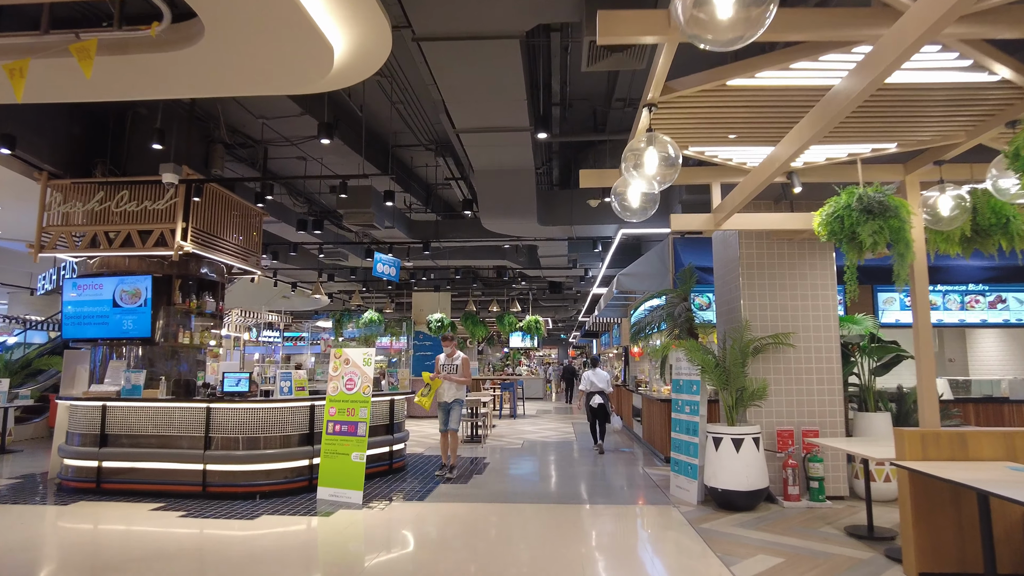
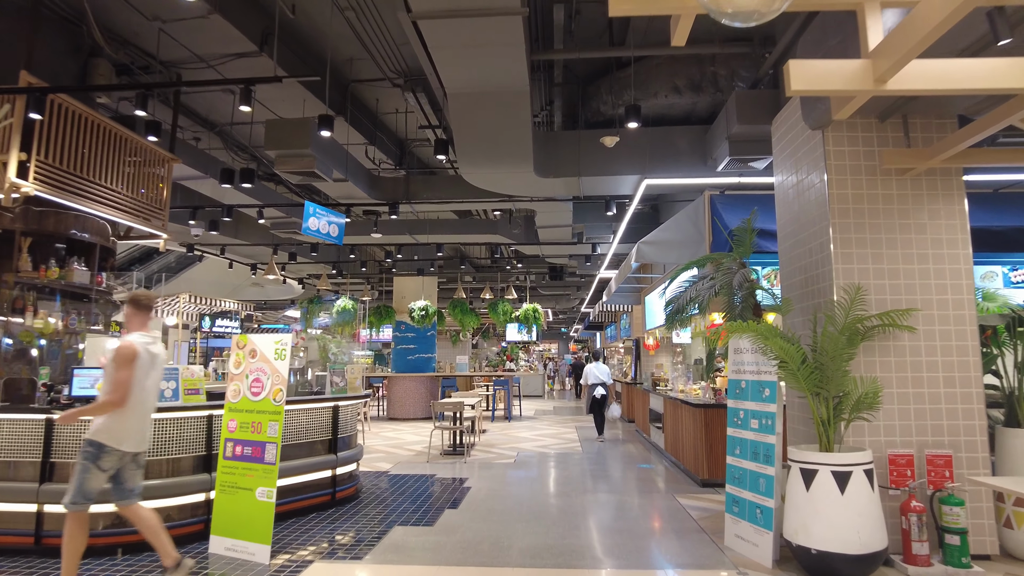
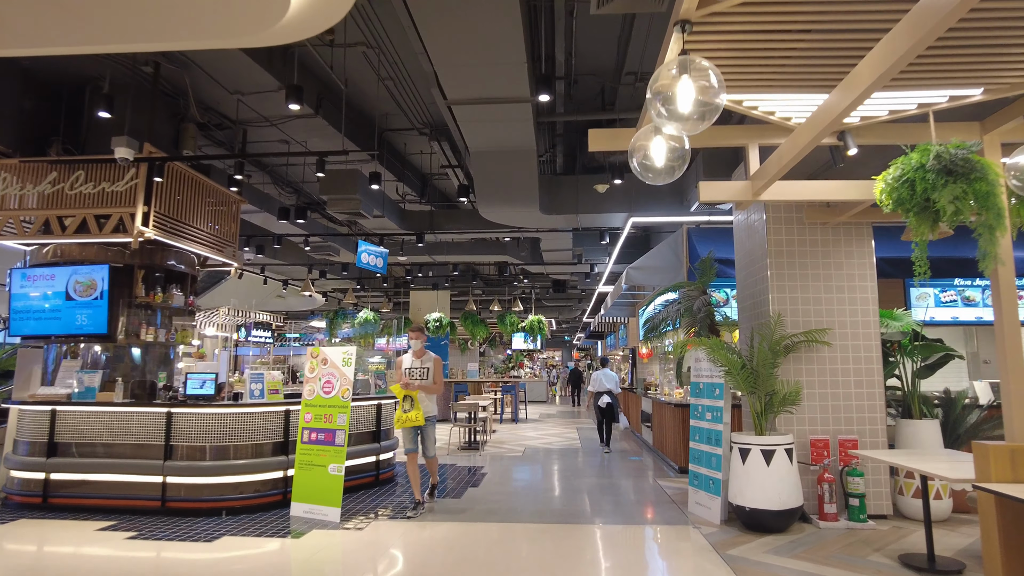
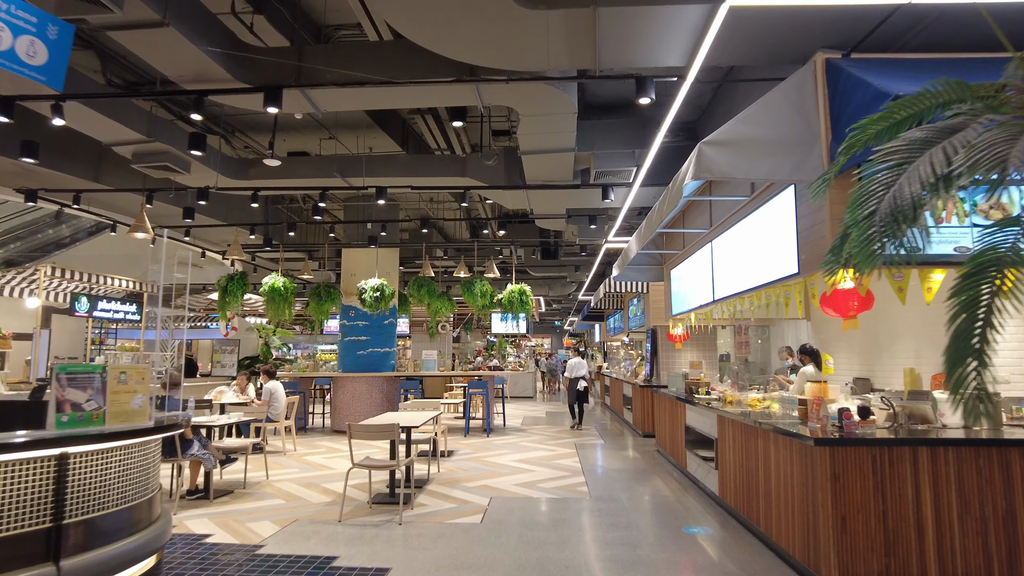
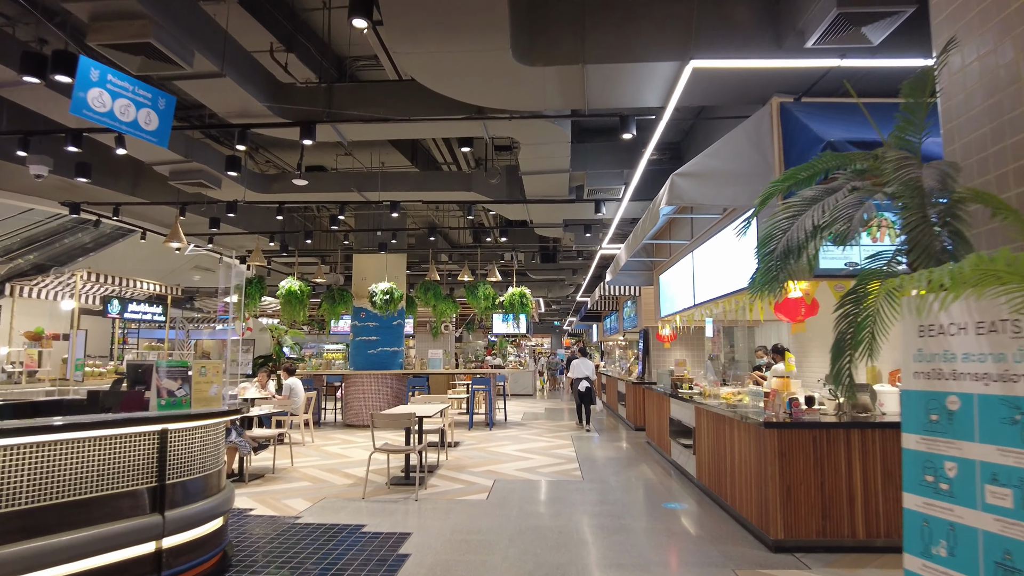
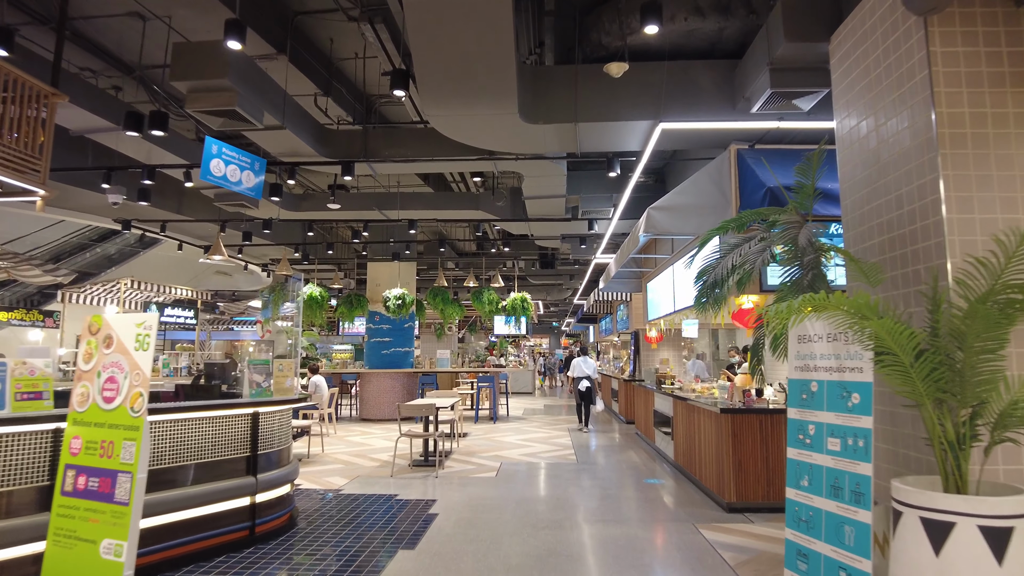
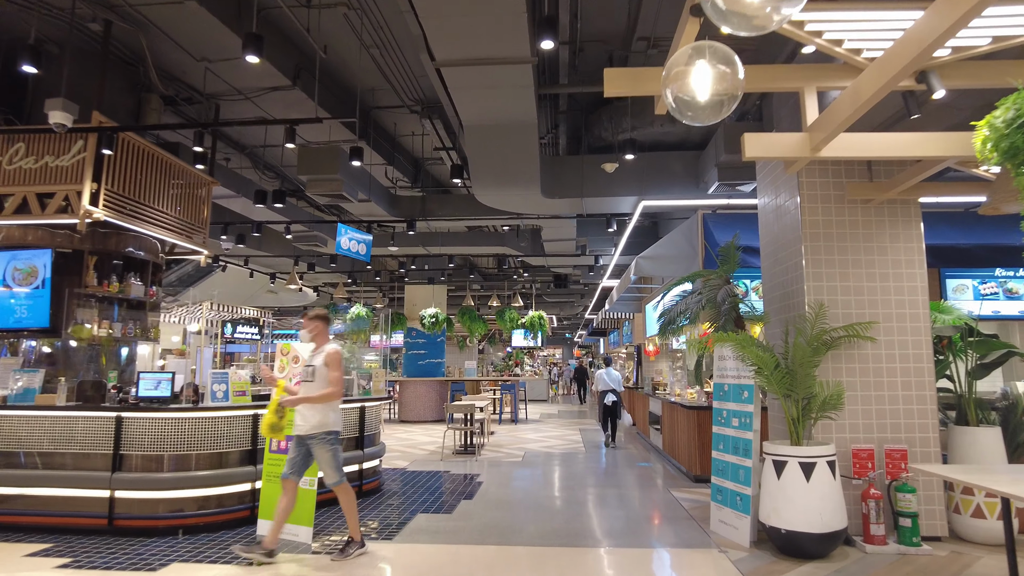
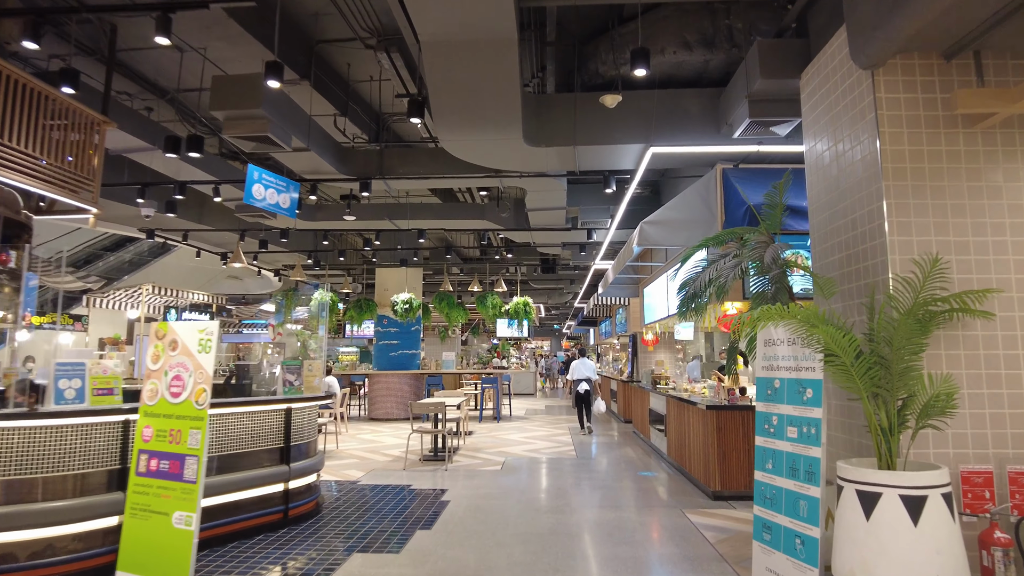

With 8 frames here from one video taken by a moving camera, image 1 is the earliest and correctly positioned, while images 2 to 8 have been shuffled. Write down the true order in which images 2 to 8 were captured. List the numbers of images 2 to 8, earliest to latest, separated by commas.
3, 7, 2, 8, 6, 5, 4
